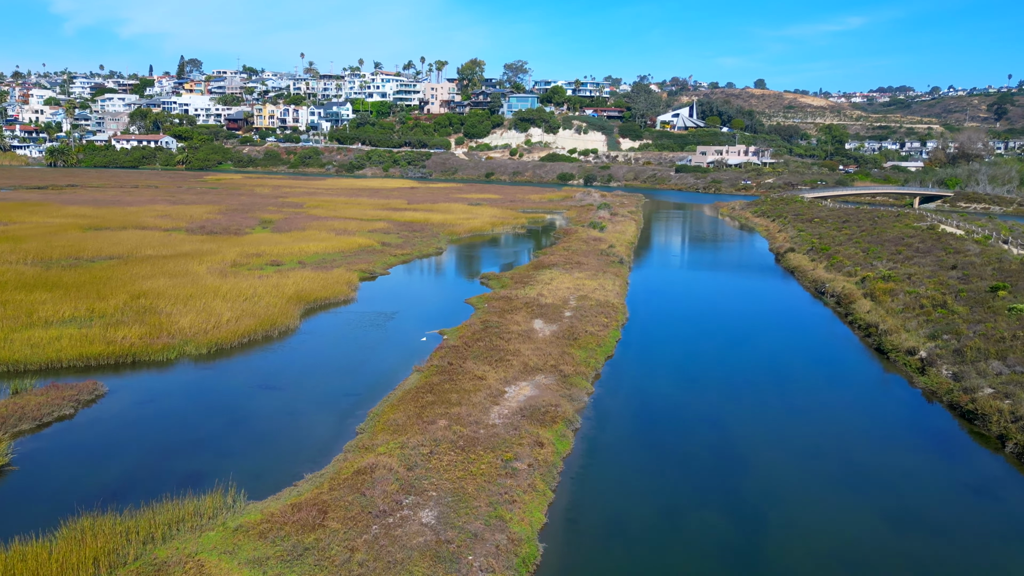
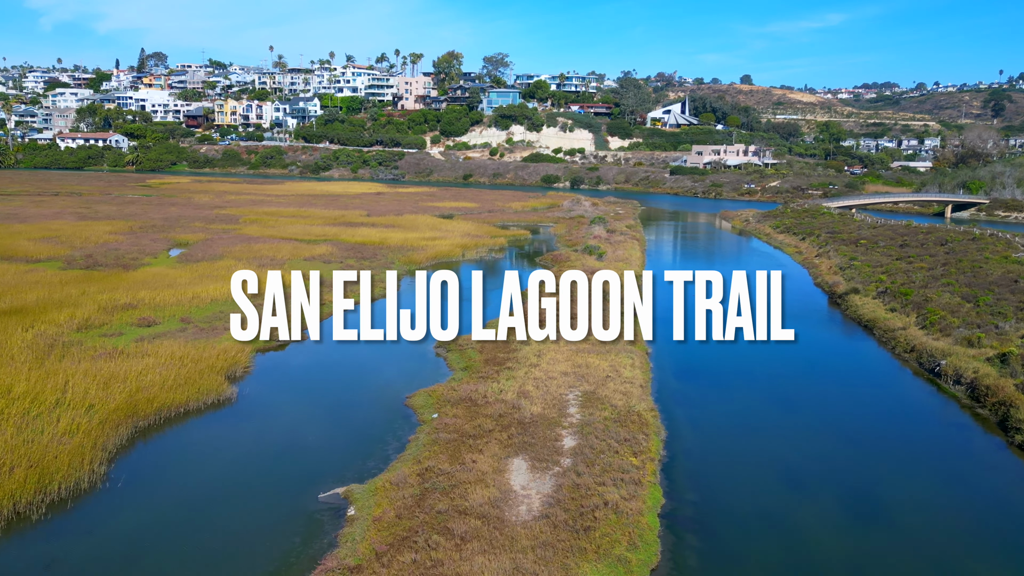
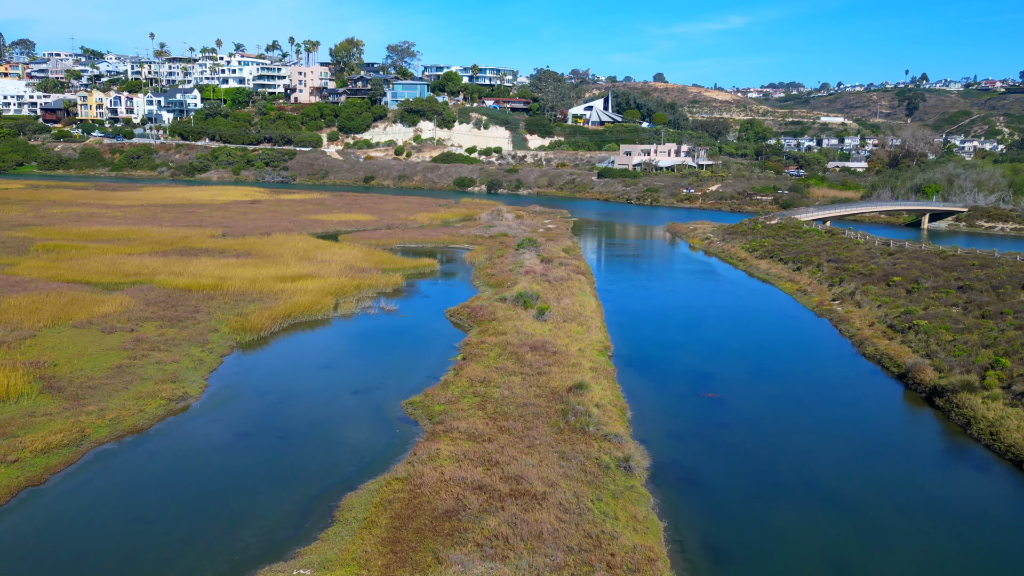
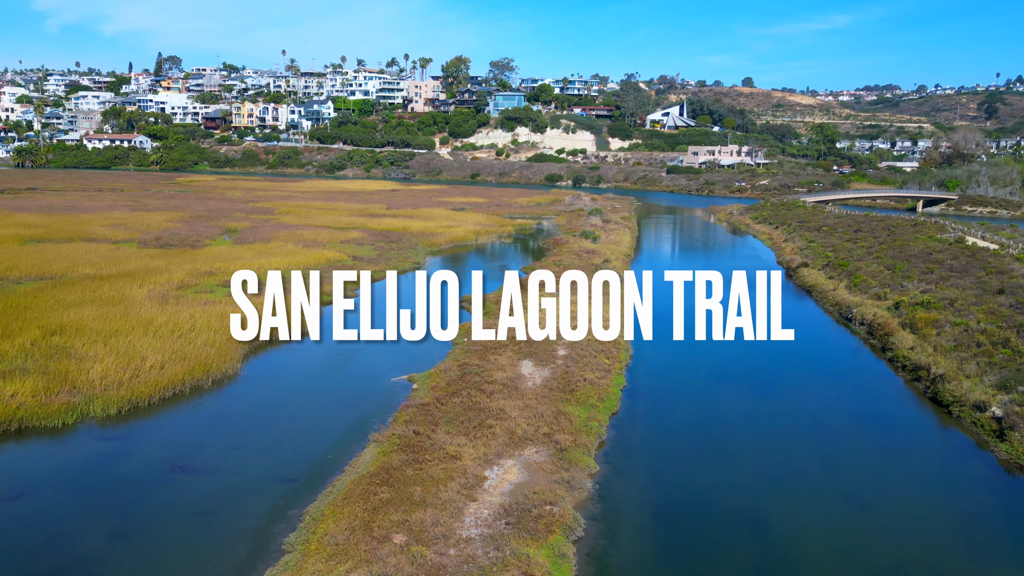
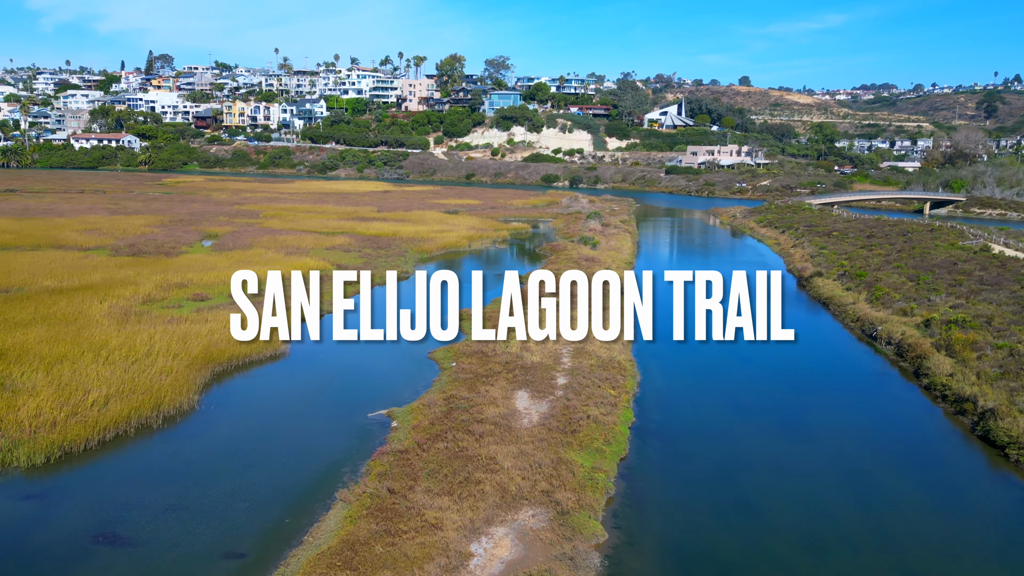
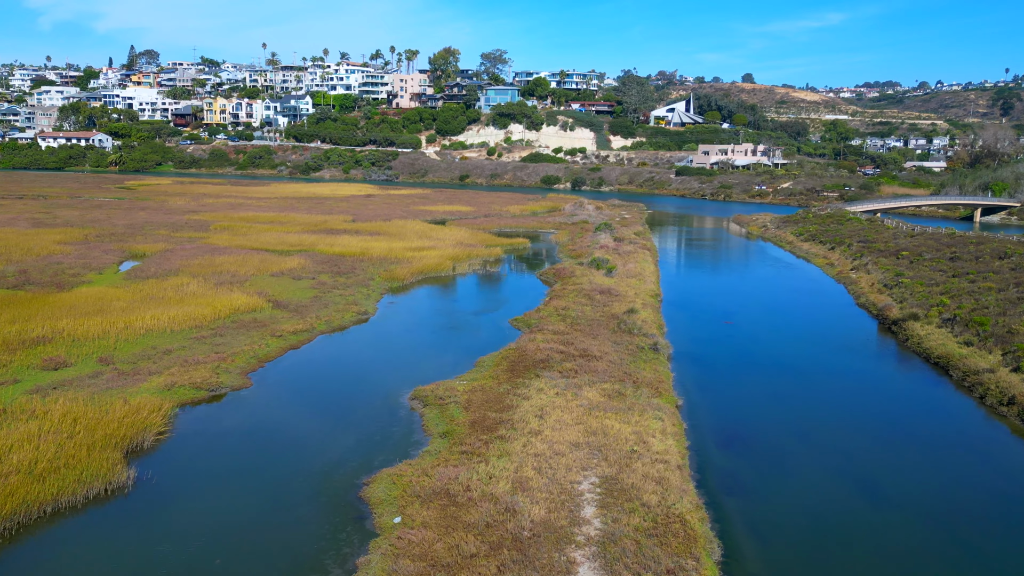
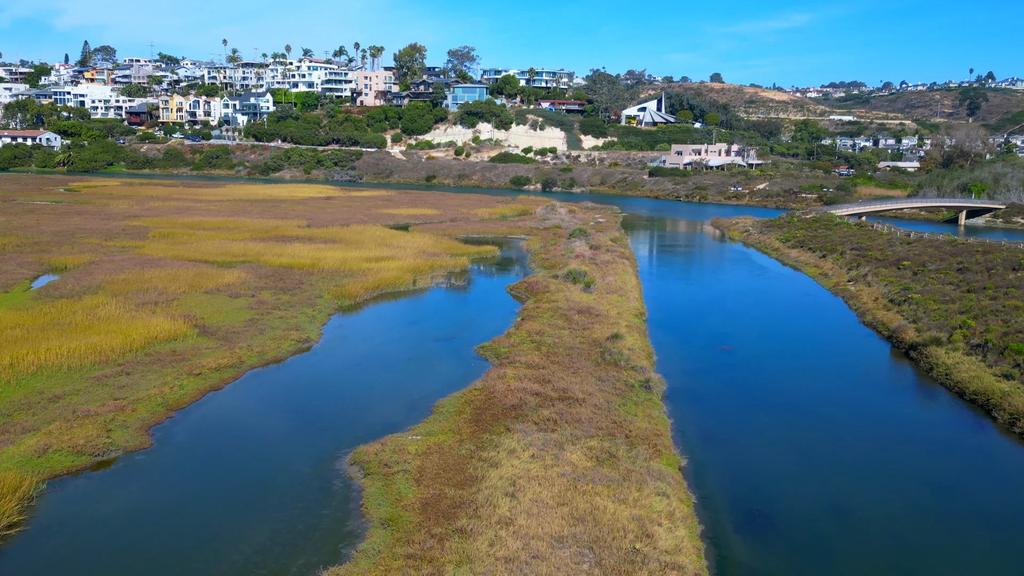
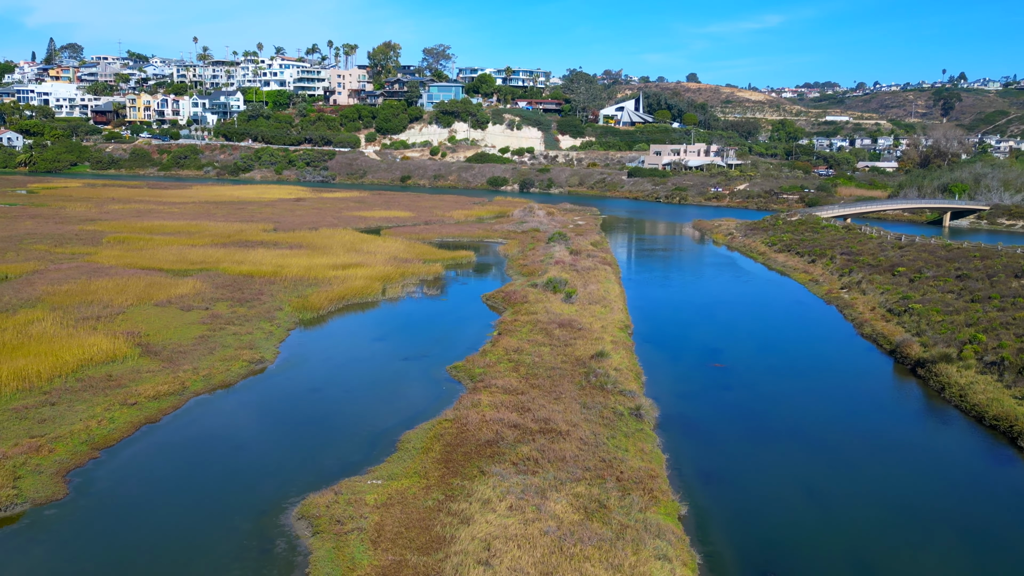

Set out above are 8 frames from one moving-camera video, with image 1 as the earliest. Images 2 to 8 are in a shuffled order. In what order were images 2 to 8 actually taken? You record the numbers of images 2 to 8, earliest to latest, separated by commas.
4, 5, 2, 6, 7, 8, 3
